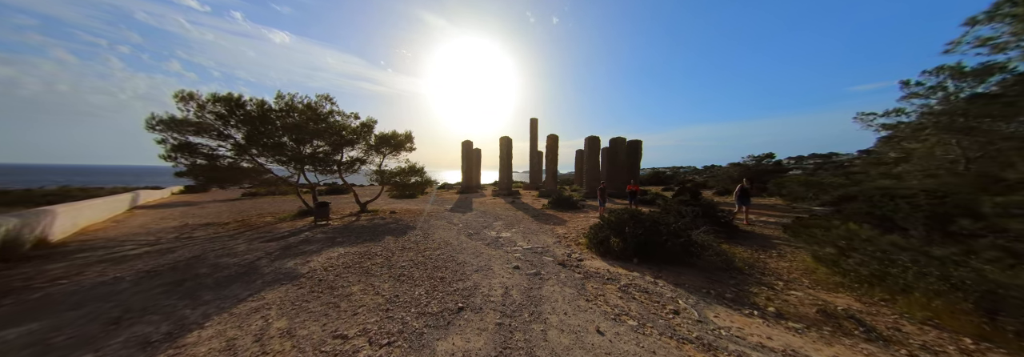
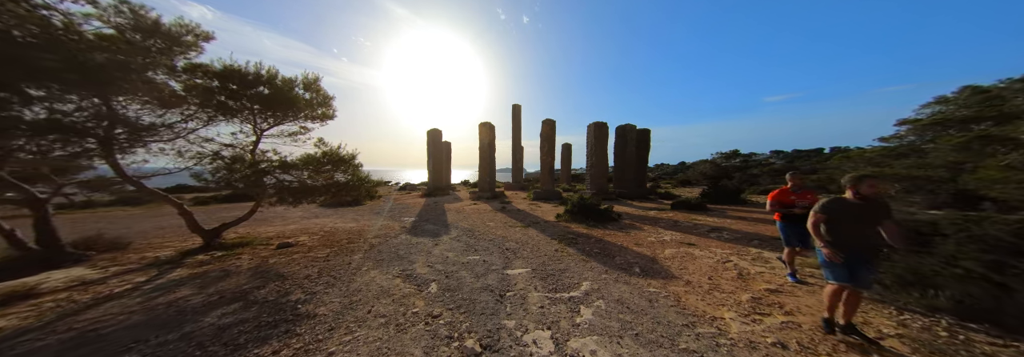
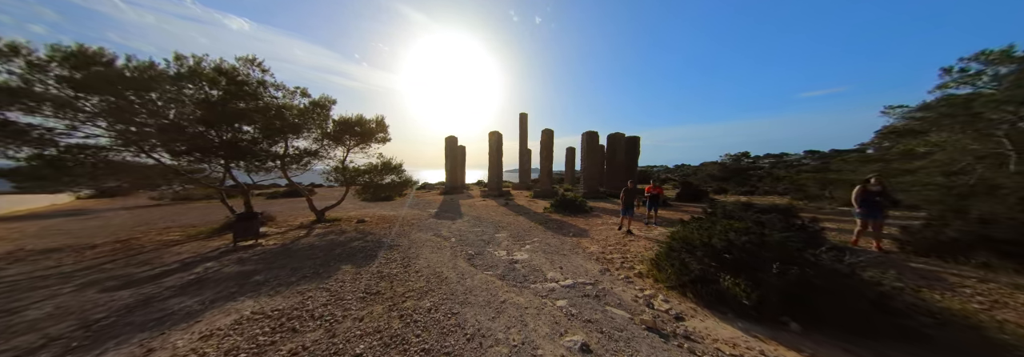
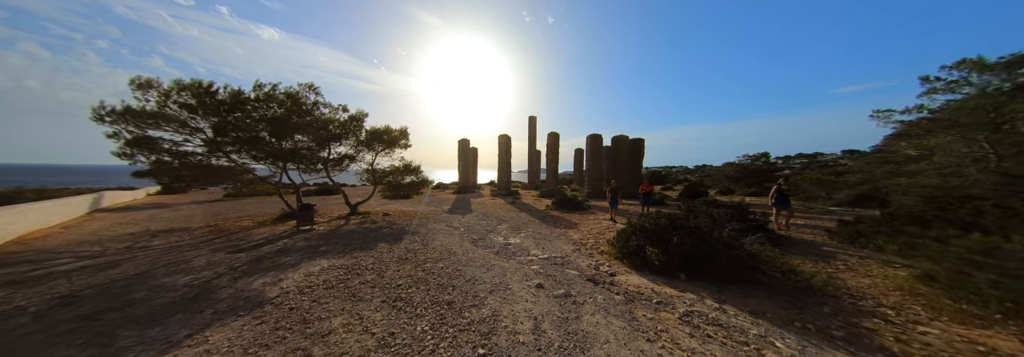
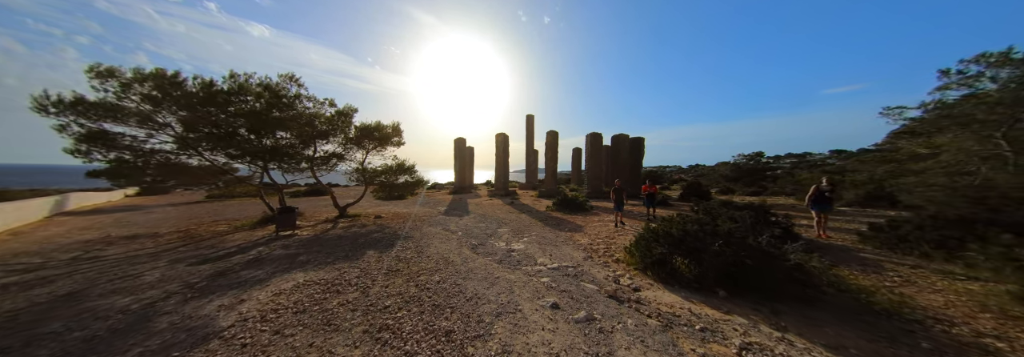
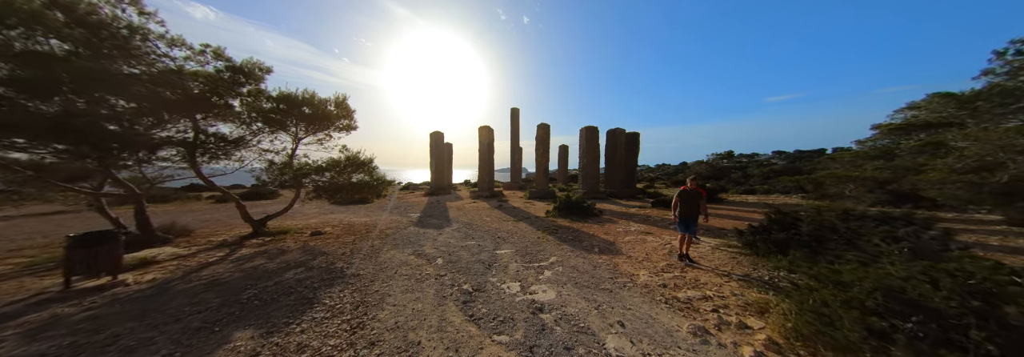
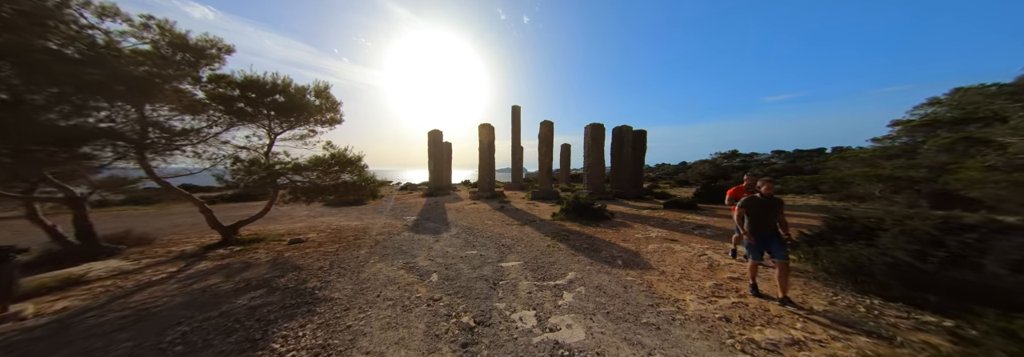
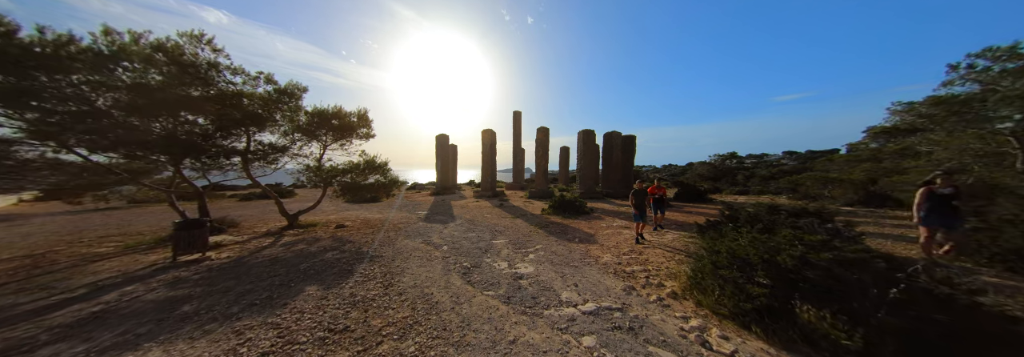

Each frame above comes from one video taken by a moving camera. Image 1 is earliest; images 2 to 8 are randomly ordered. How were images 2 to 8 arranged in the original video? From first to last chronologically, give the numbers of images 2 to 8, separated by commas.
4, 5, 3, 8, 6, 7, 2
